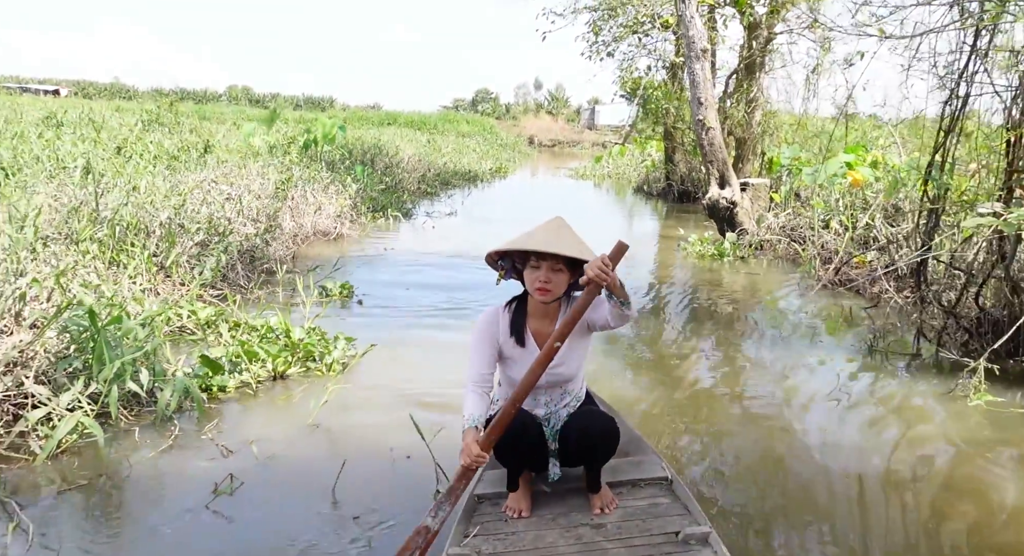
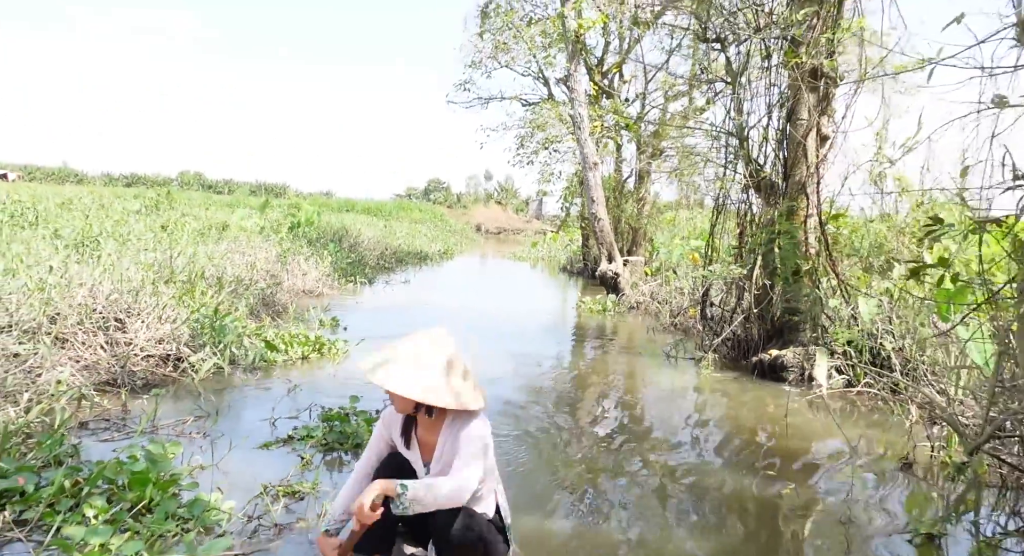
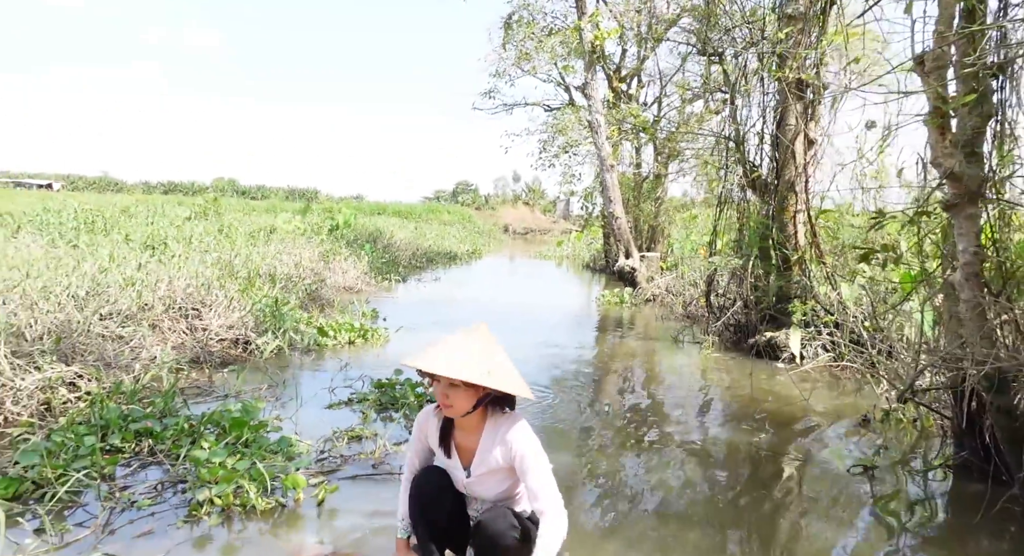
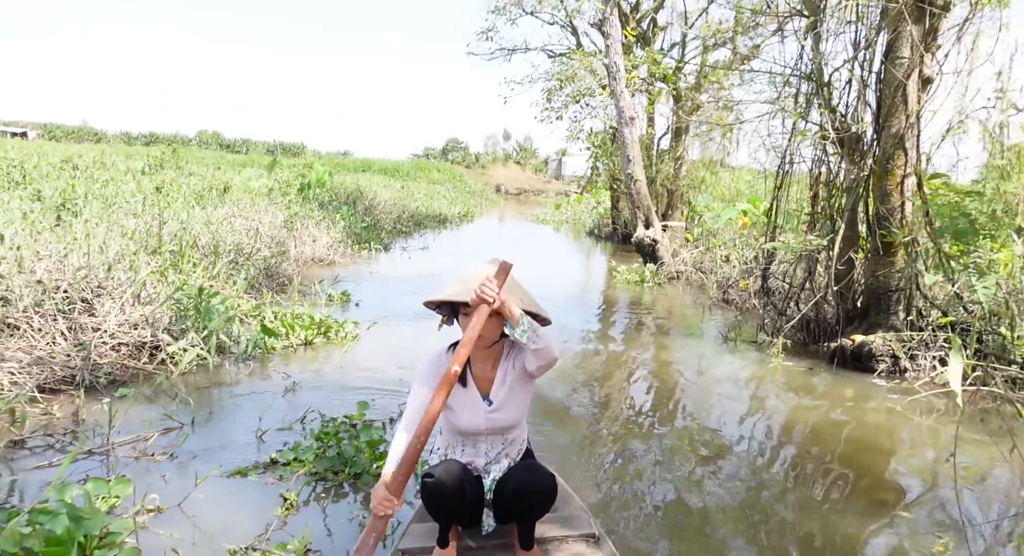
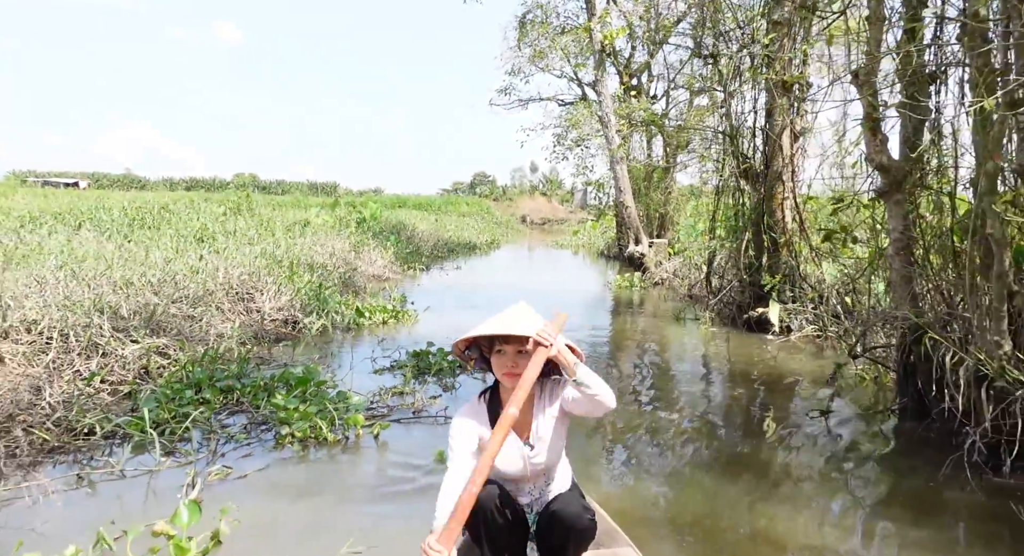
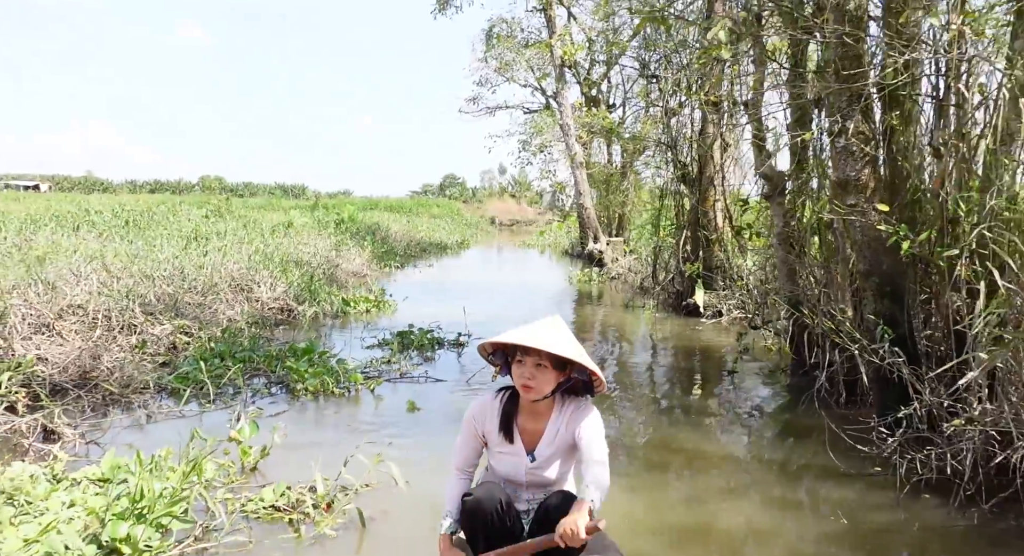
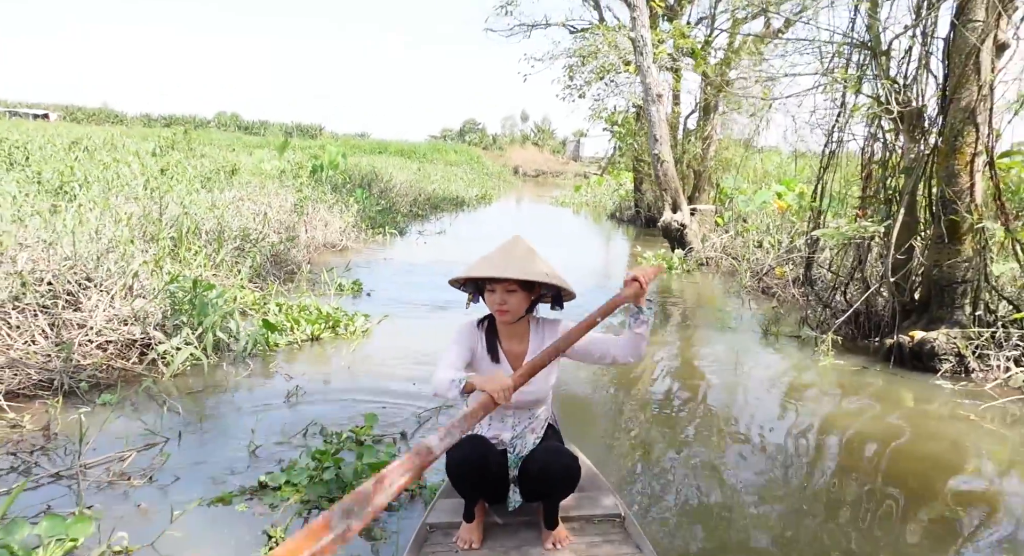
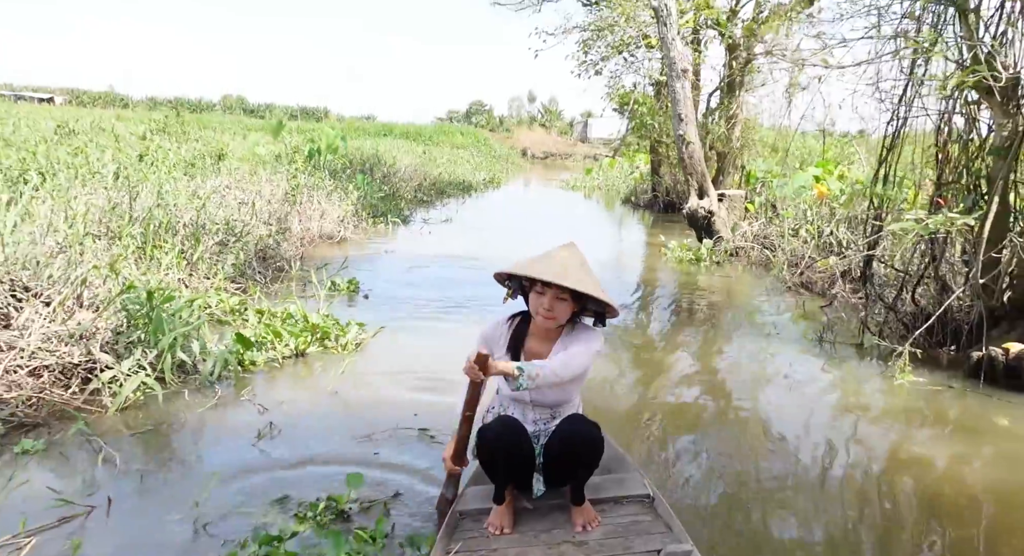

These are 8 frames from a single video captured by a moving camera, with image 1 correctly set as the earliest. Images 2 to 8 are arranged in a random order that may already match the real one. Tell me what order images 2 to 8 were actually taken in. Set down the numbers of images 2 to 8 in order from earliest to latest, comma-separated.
8, 7, 4, 2, 3, 5, 6
